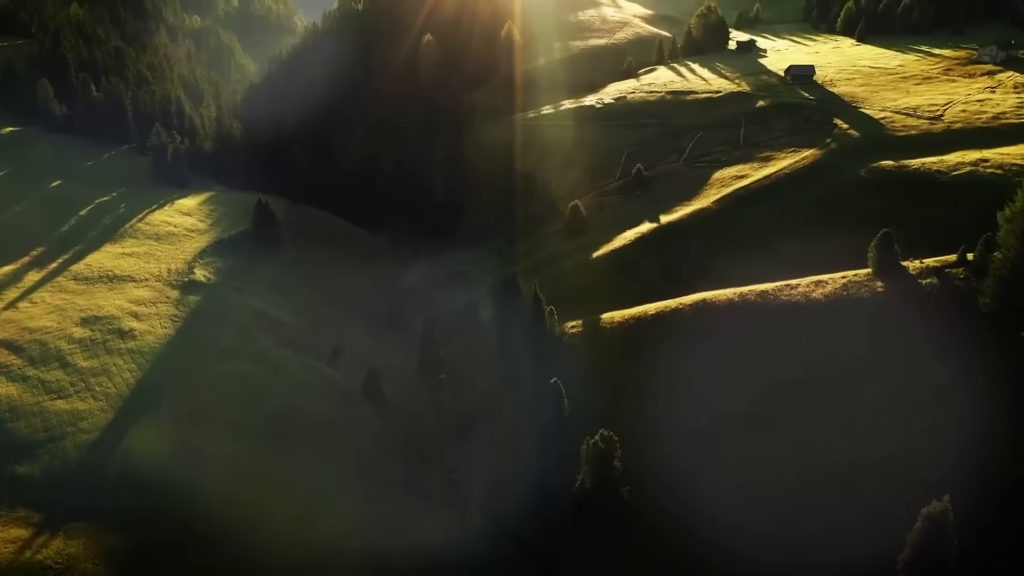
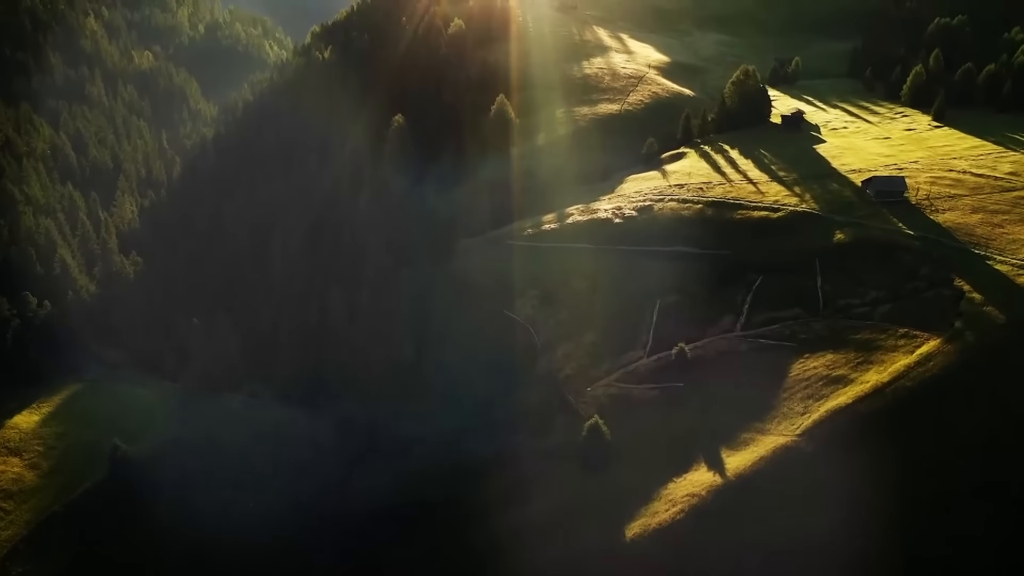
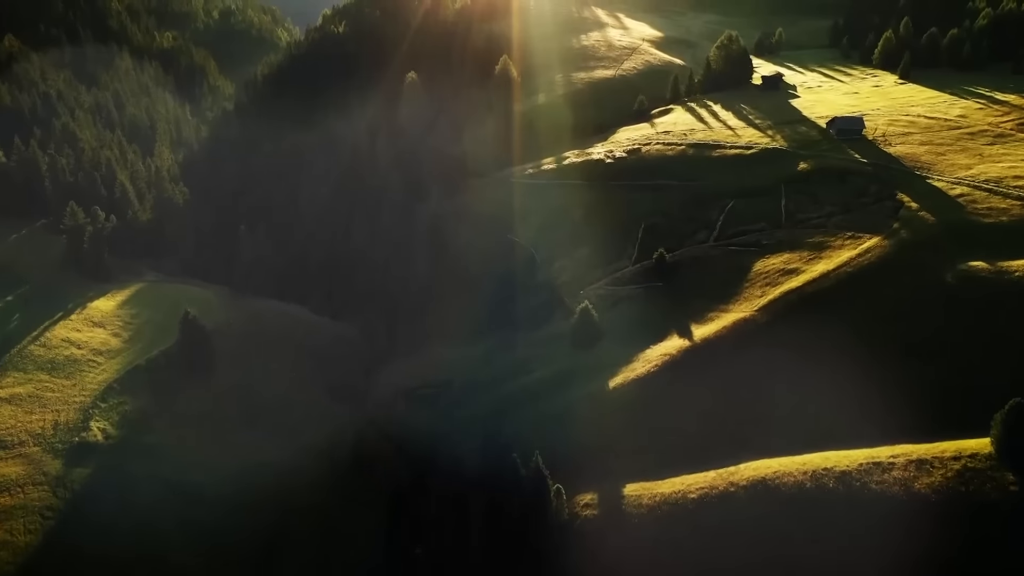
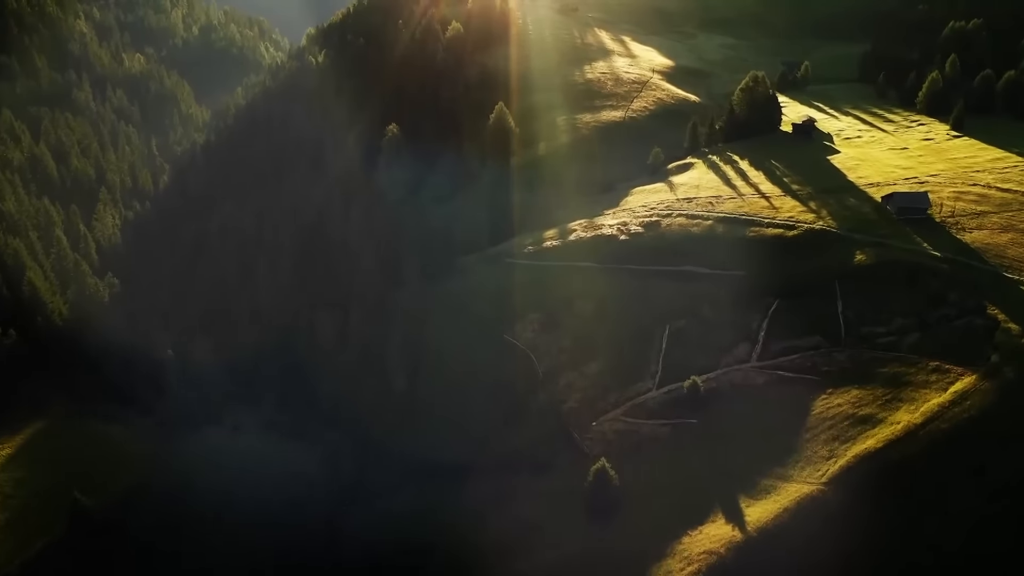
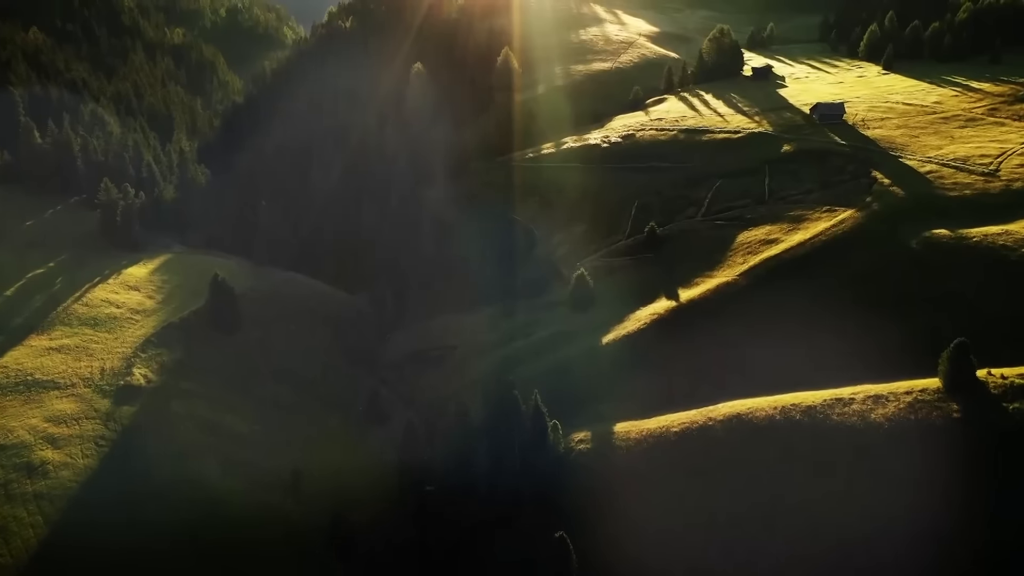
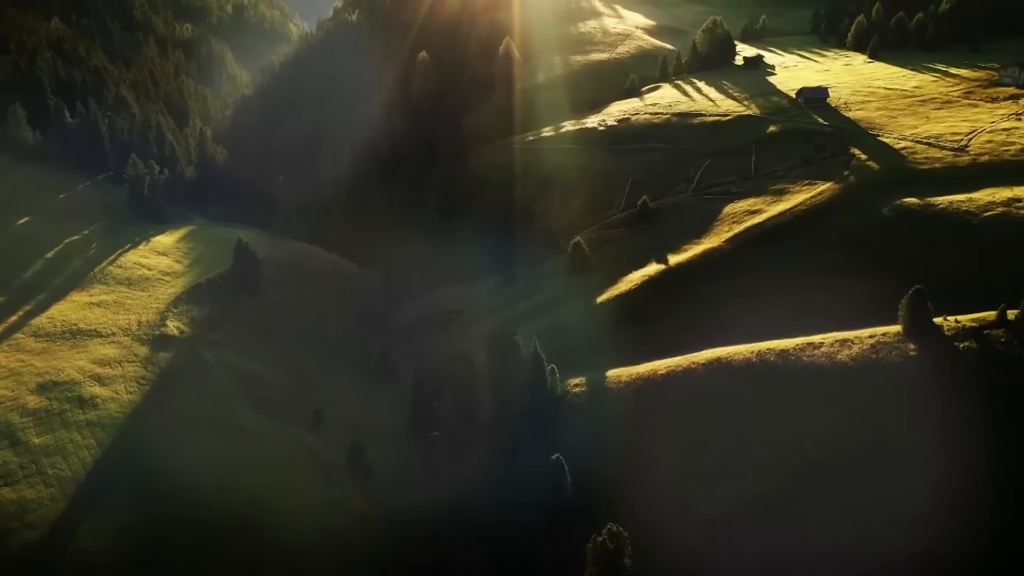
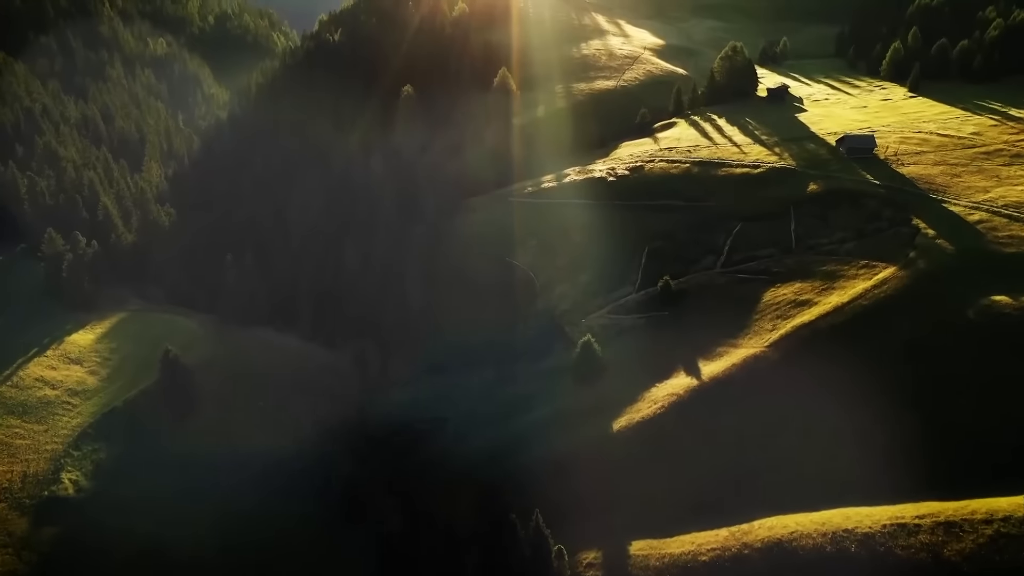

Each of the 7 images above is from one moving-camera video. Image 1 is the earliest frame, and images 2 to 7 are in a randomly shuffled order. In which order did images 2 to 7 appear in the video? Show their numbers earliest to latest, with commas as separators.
6, 5, 3, 7, 2, 4
